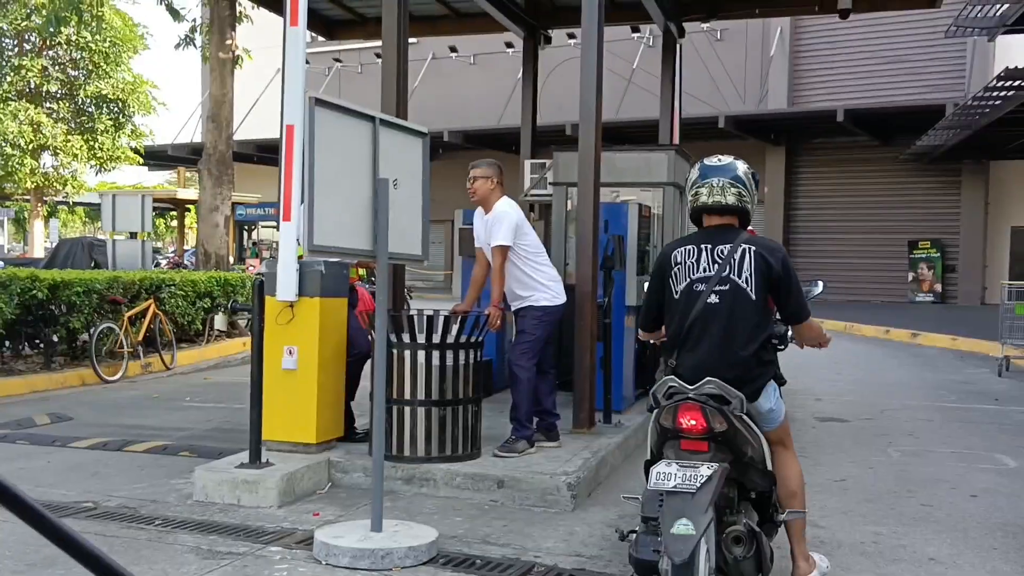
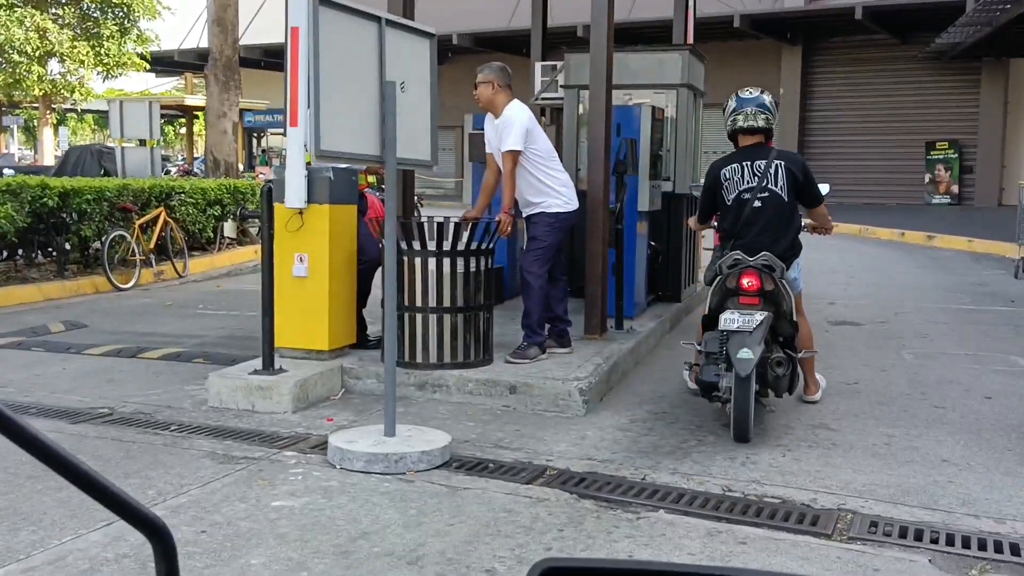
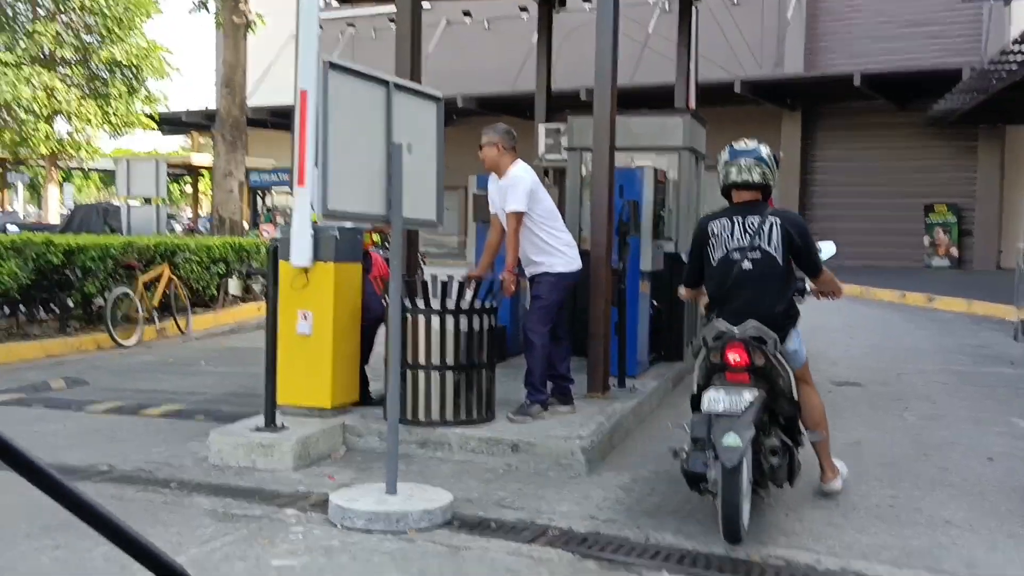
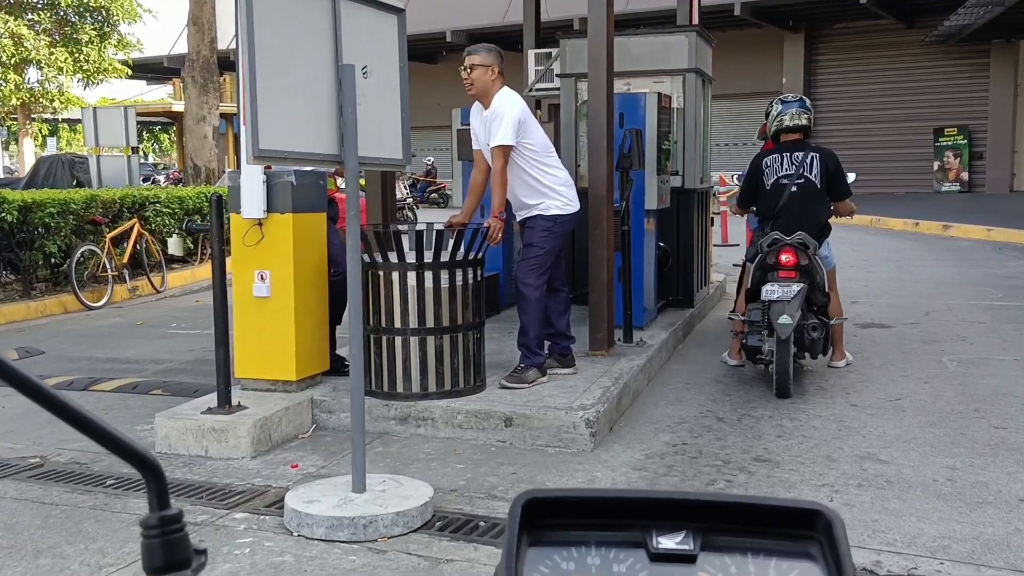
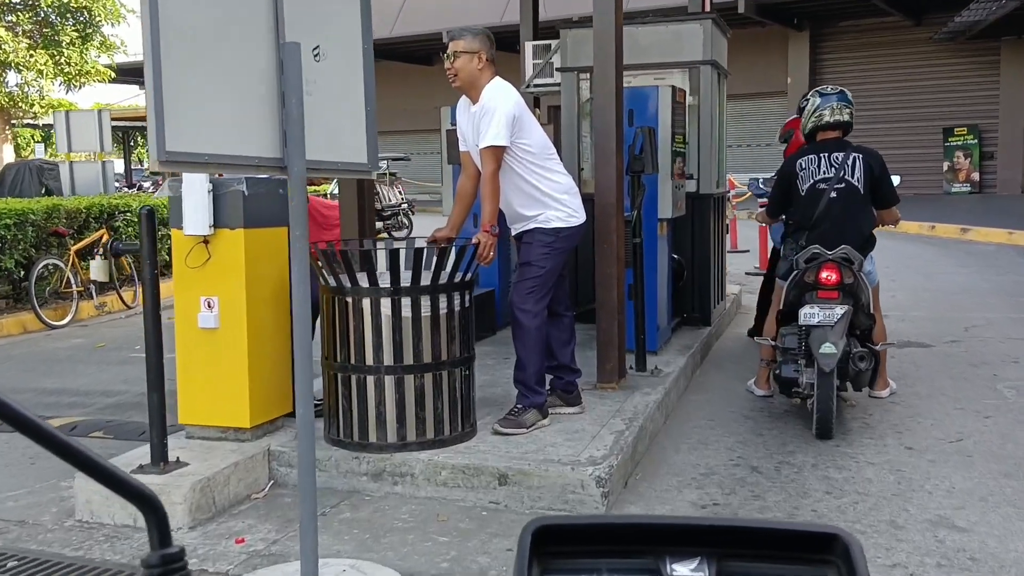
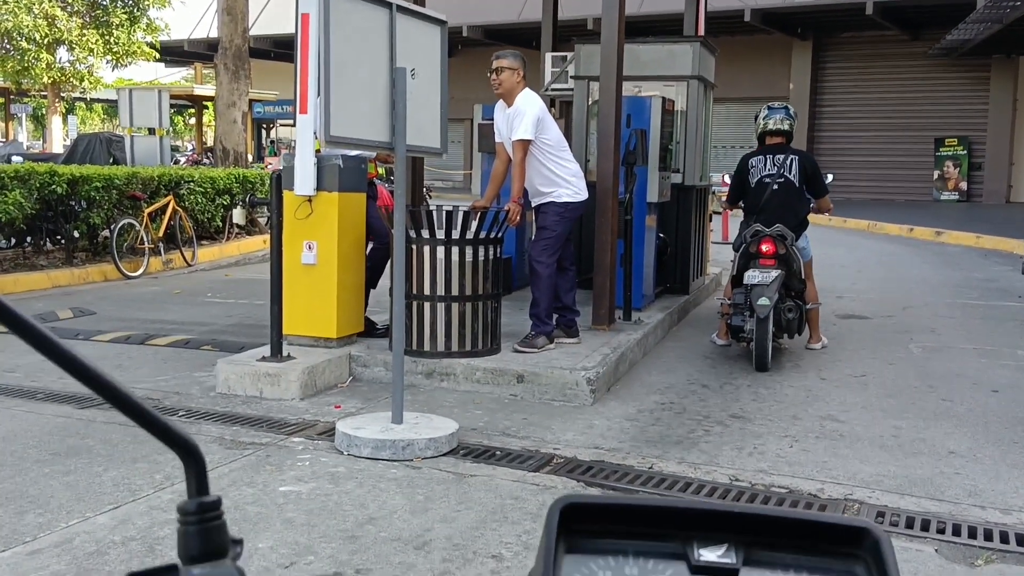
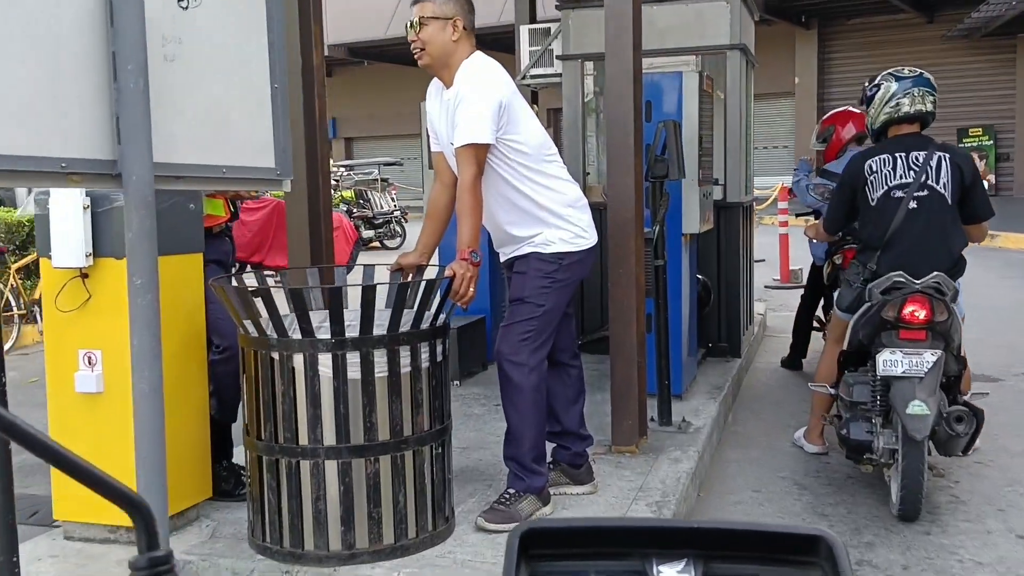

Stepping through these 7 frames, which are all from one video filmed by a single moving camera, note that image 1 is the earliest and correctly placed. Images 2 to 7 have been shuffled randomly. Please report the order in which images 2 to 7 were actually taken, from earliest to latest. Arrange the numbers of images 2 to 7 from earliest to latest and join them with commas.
3, 2, 6, 4, 5, 7
